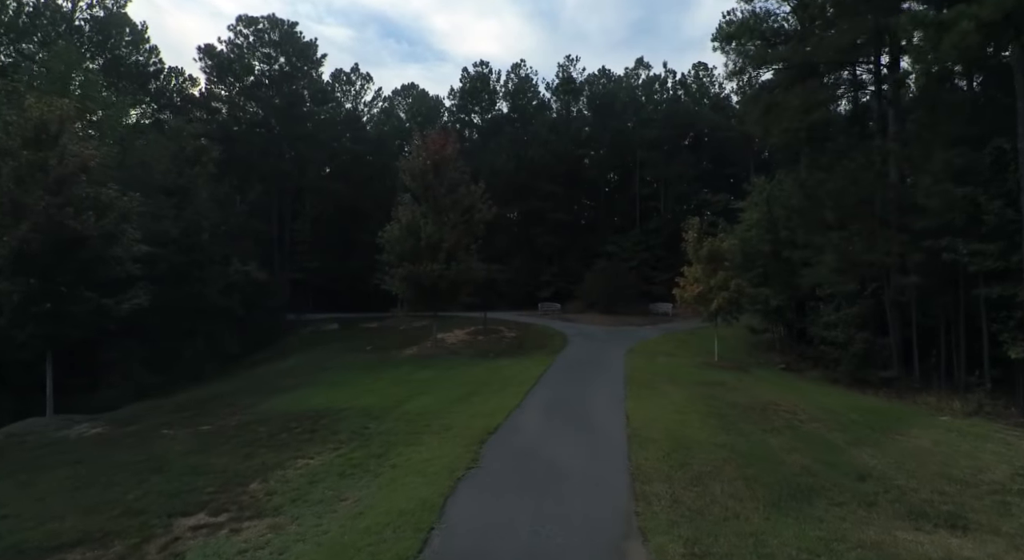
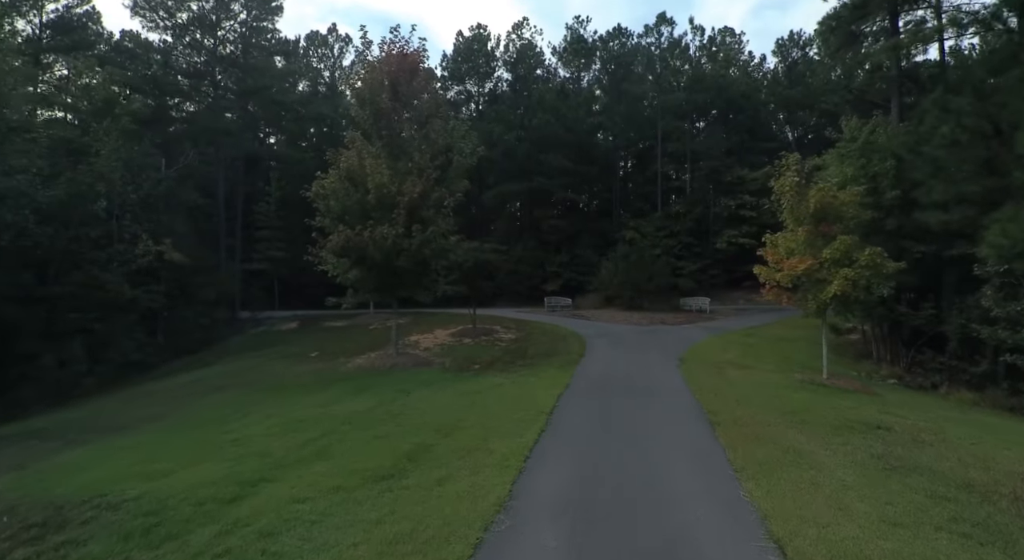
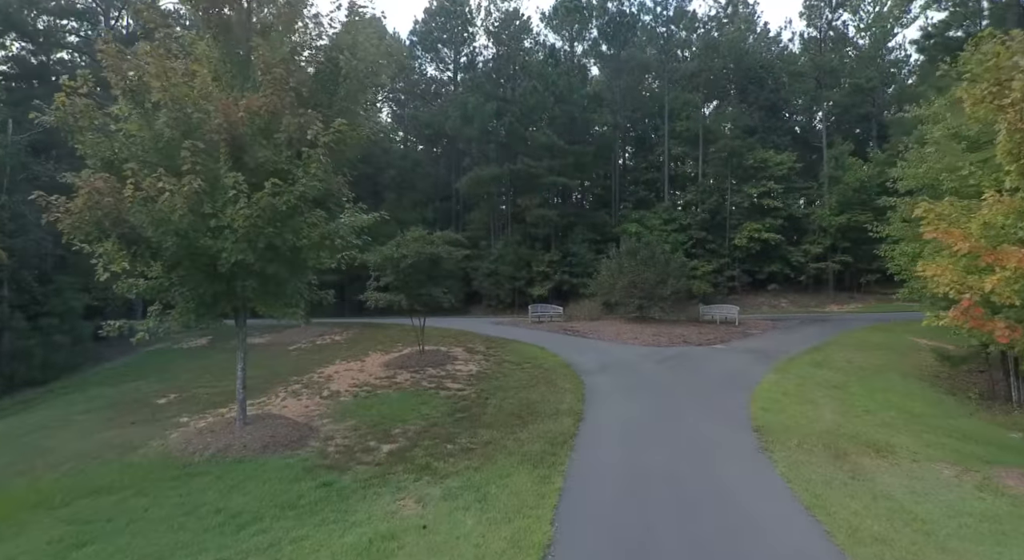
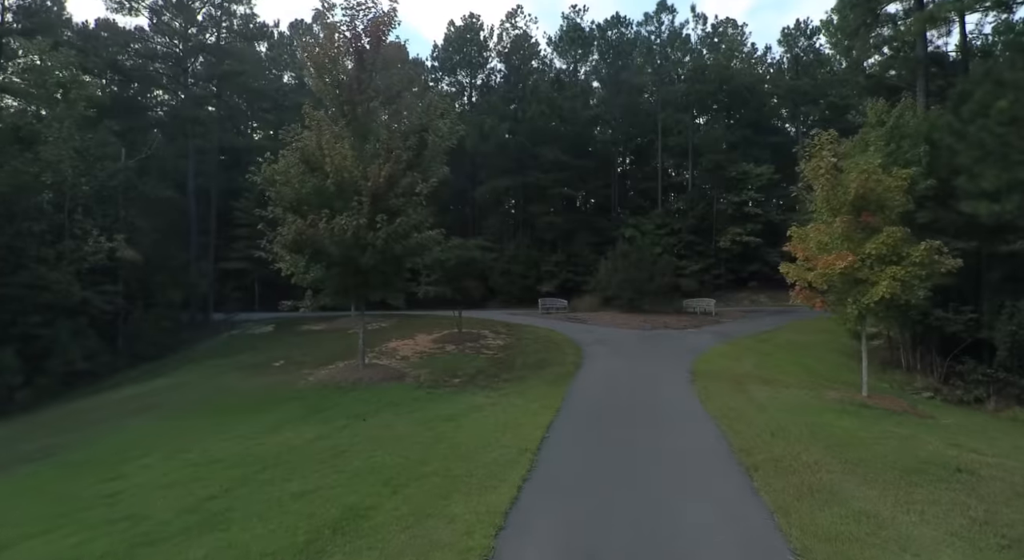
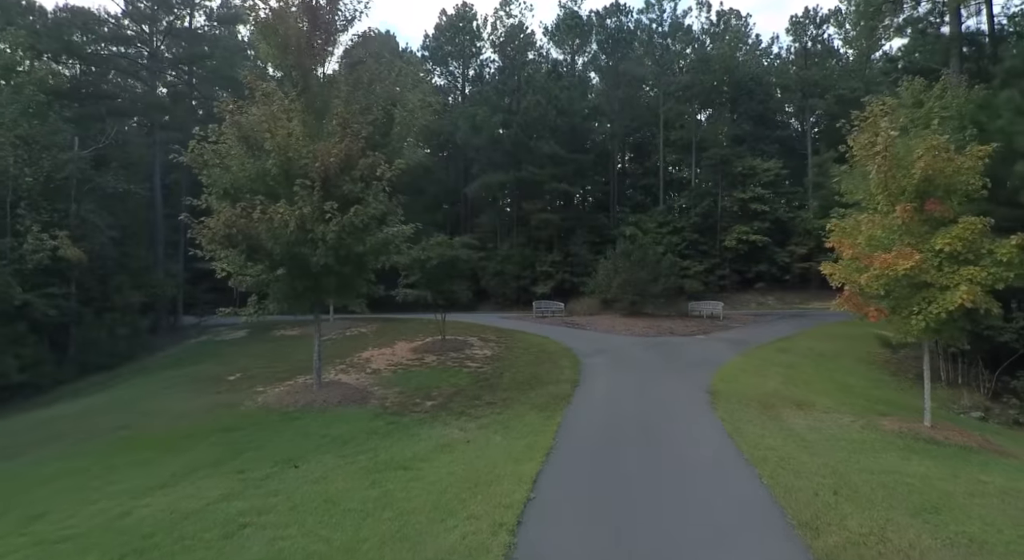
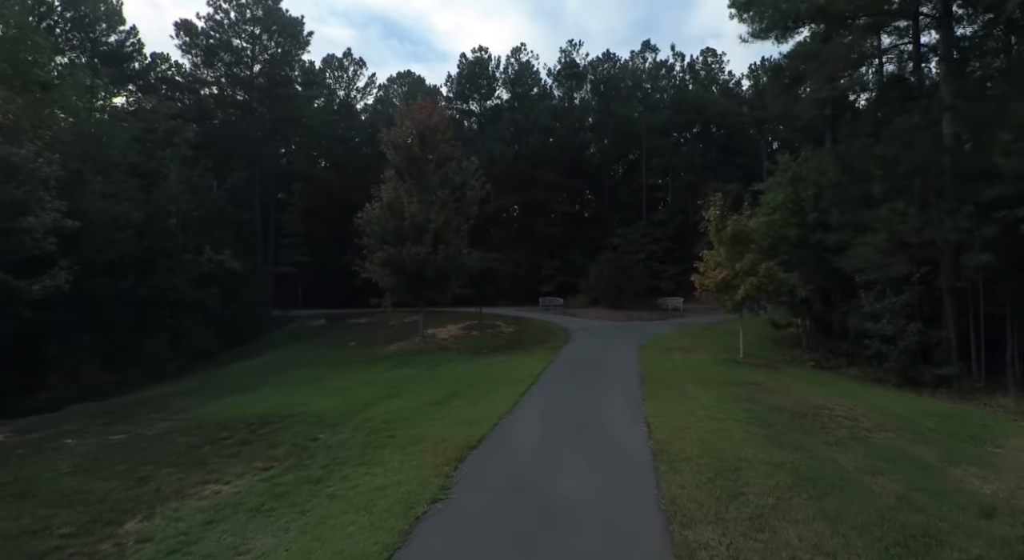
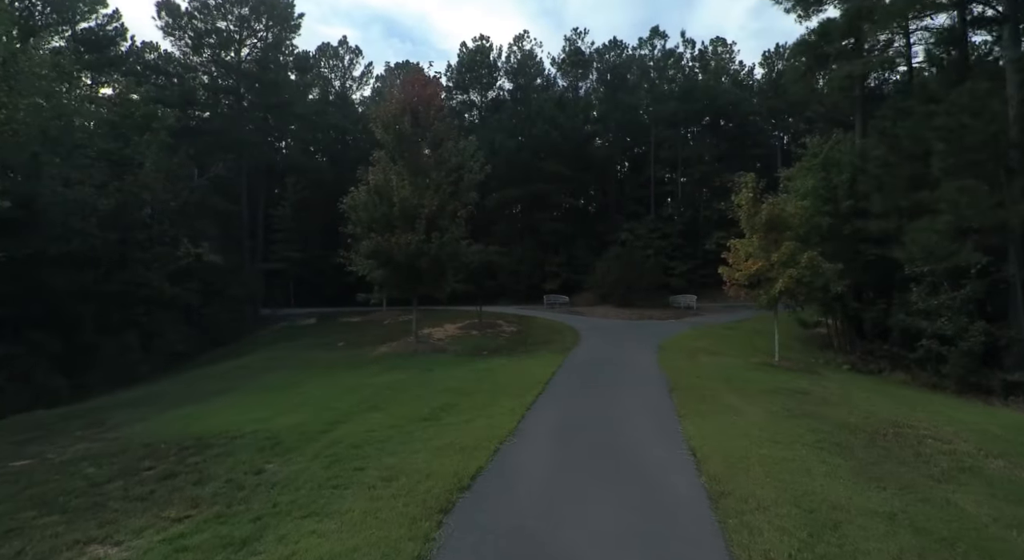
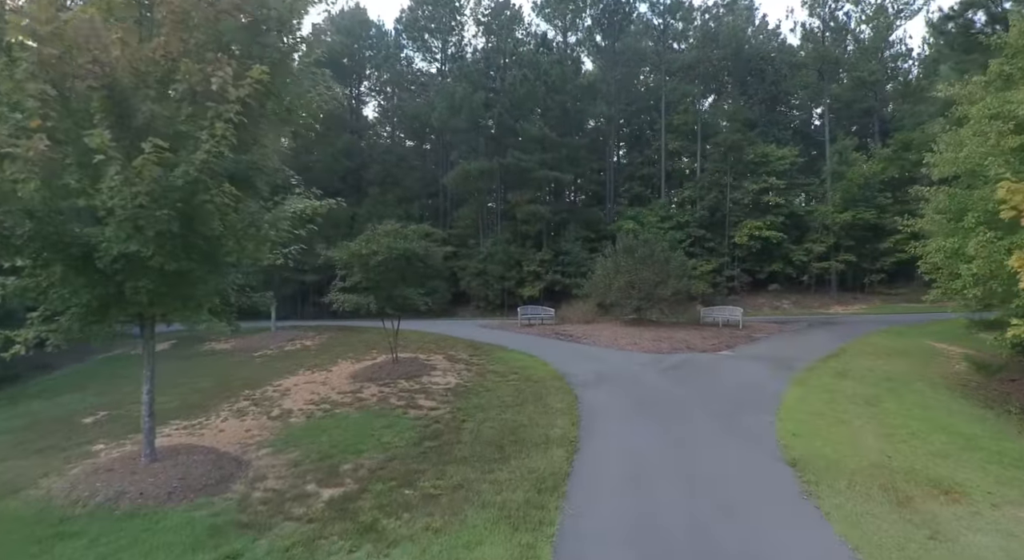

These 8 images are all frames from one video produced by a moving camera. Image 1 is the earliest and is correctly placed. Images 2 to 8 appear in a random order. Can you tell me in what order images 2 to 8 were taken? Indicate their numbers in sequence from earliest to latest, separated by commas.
6, 7, 2, 4, 5, 3, 8
